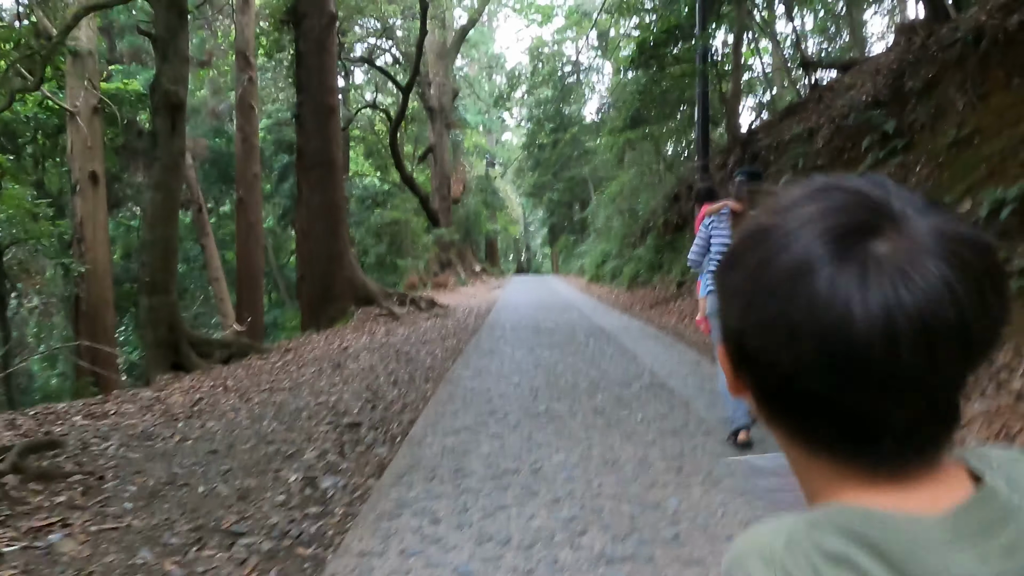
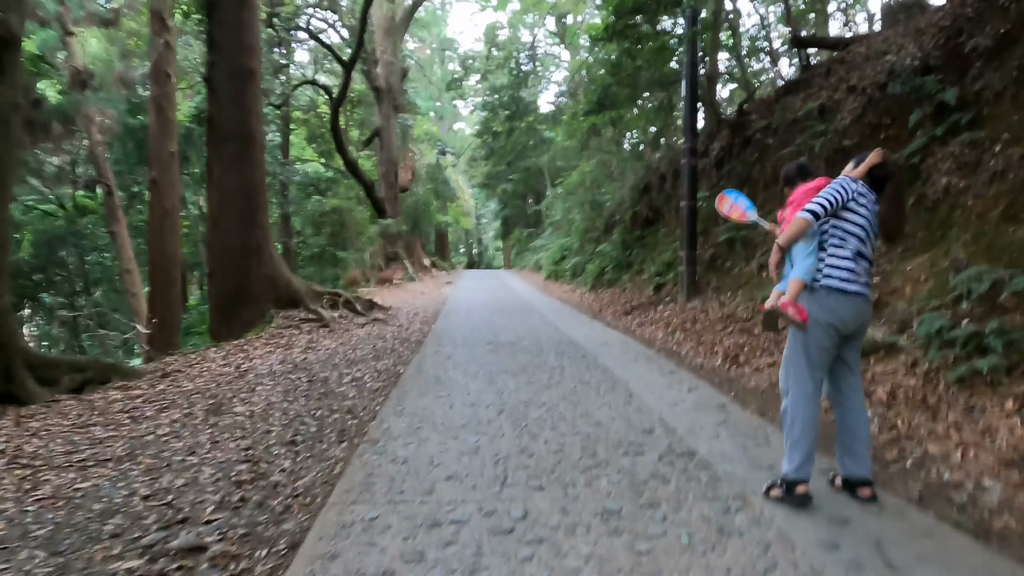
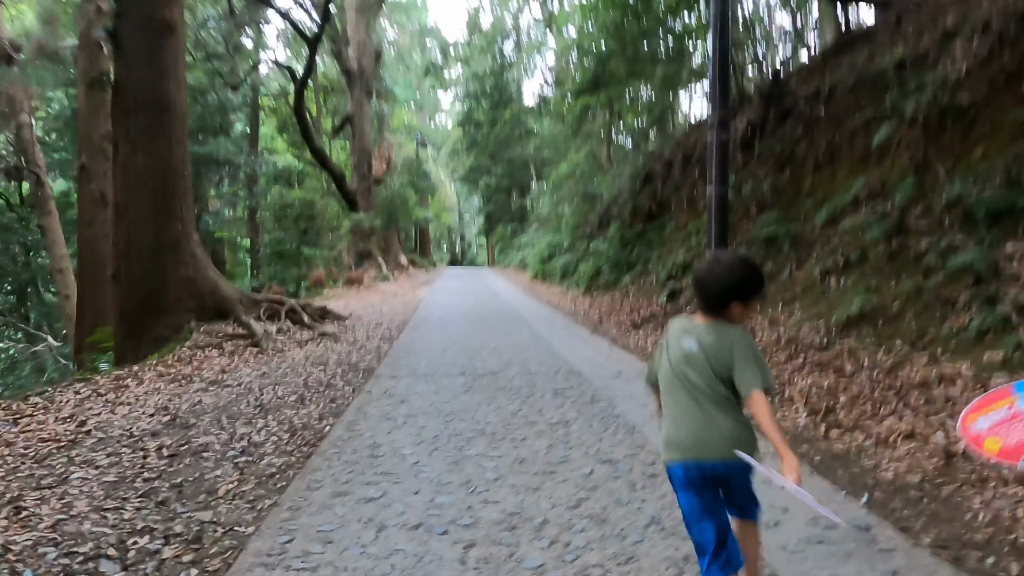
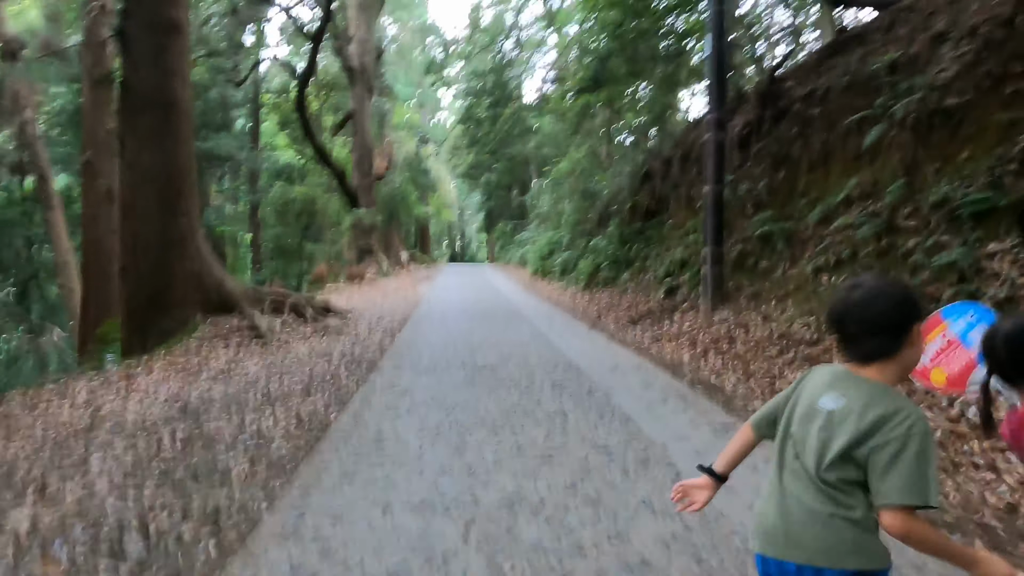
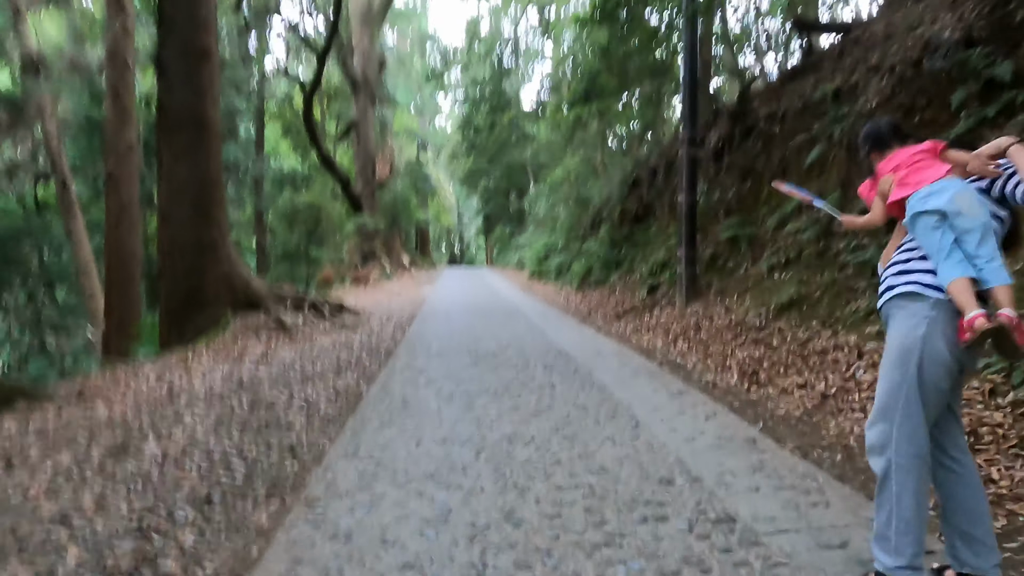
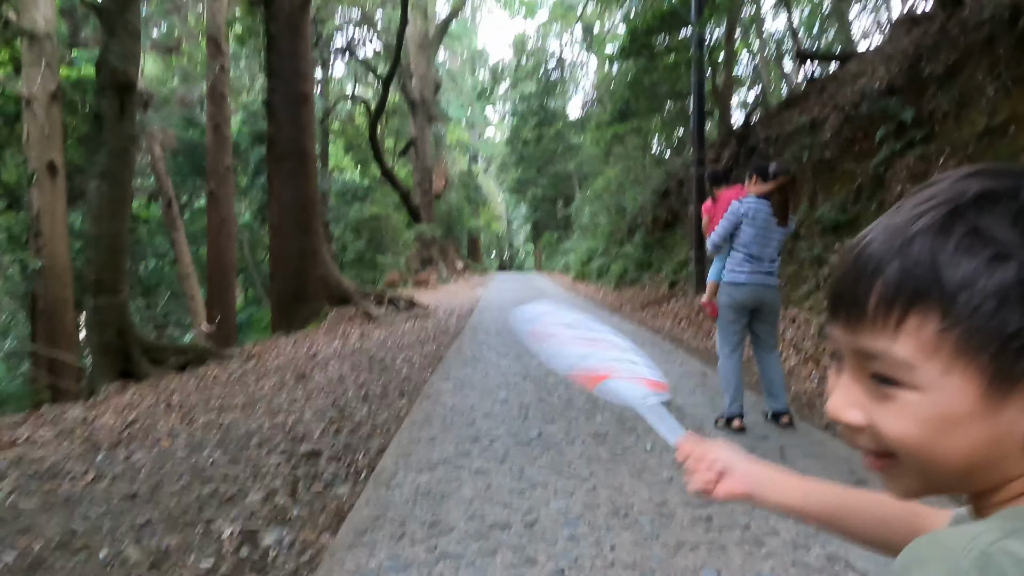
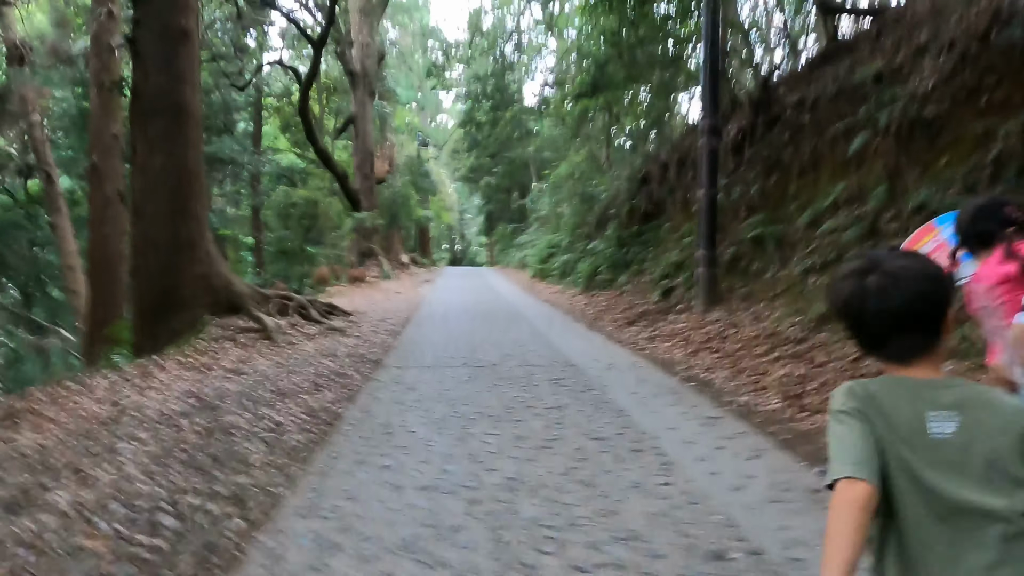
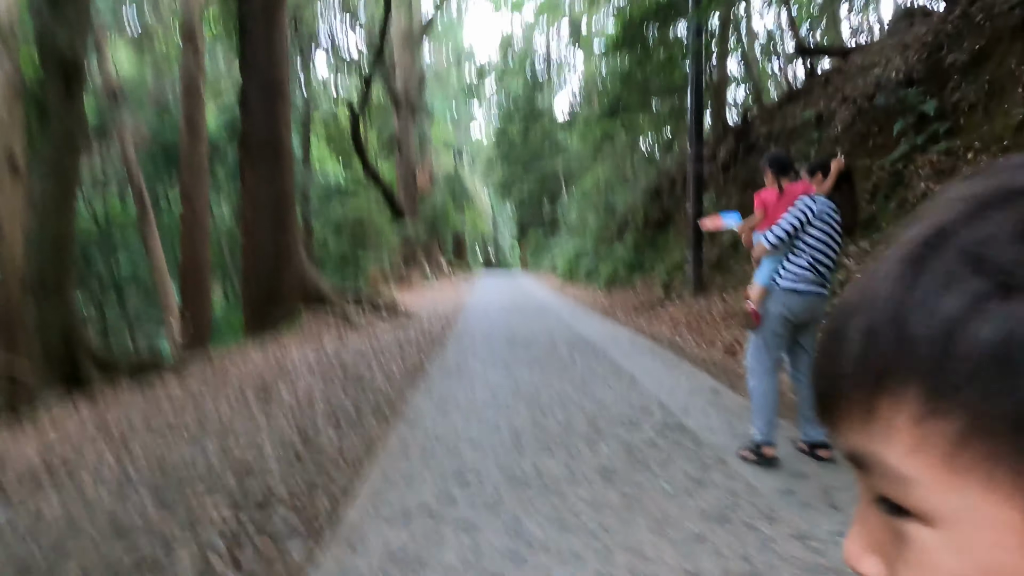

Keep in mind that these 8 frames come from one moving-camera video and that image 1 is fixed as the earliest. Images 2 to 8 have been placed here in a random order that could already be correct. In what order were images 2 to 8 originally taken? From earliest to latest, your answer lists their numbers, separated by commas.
6, 8, 2, 5, 7, 4, 3
